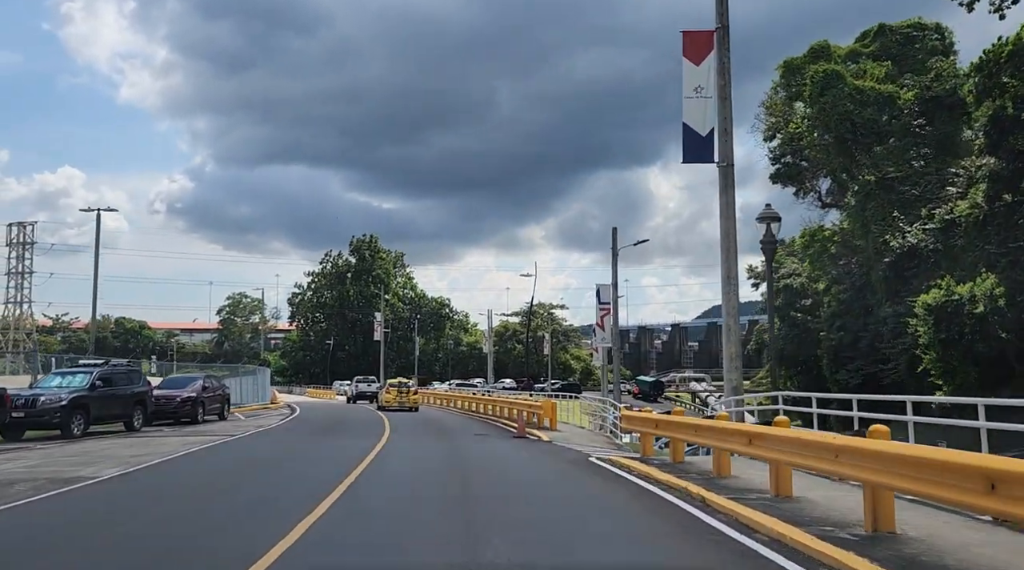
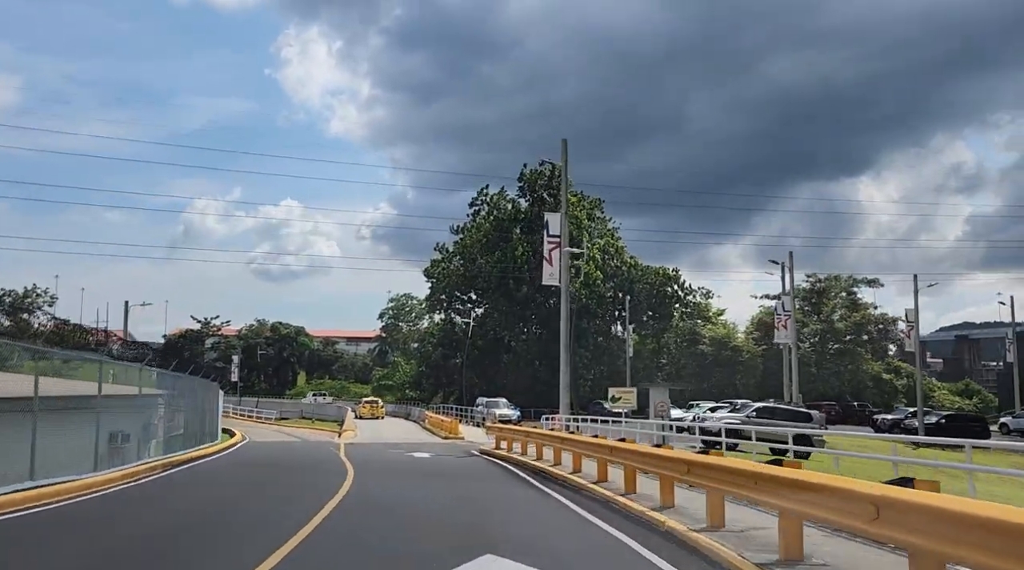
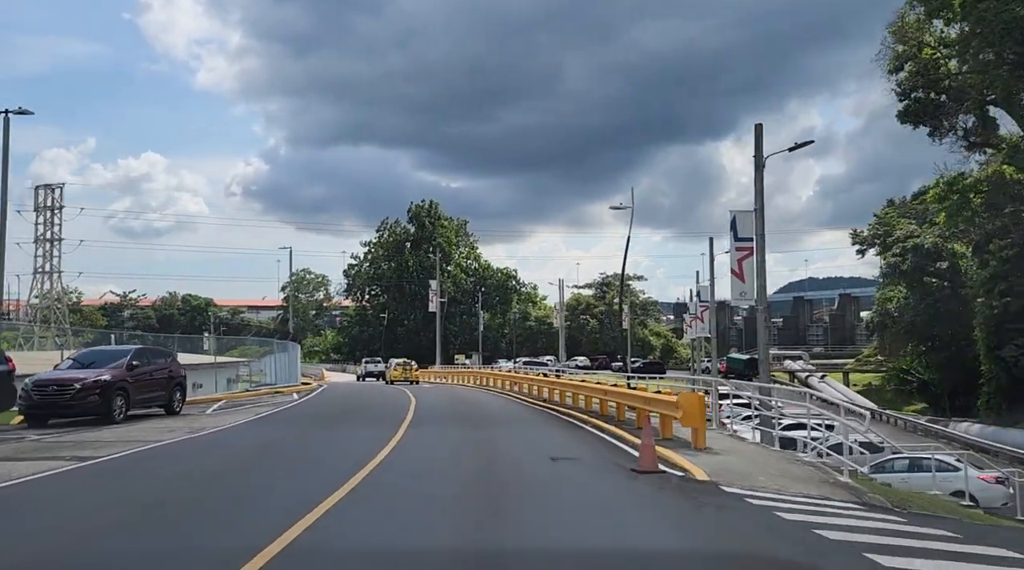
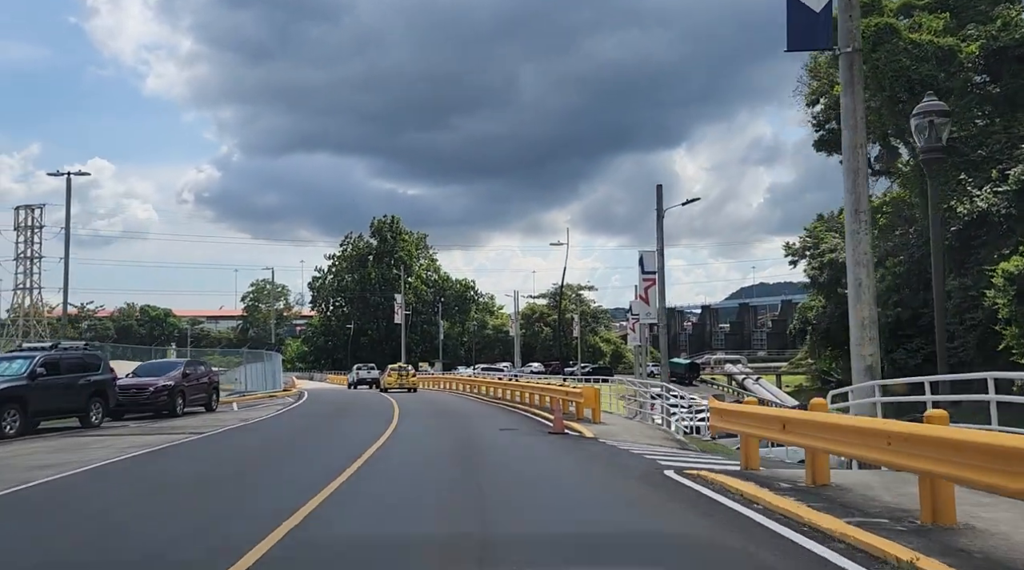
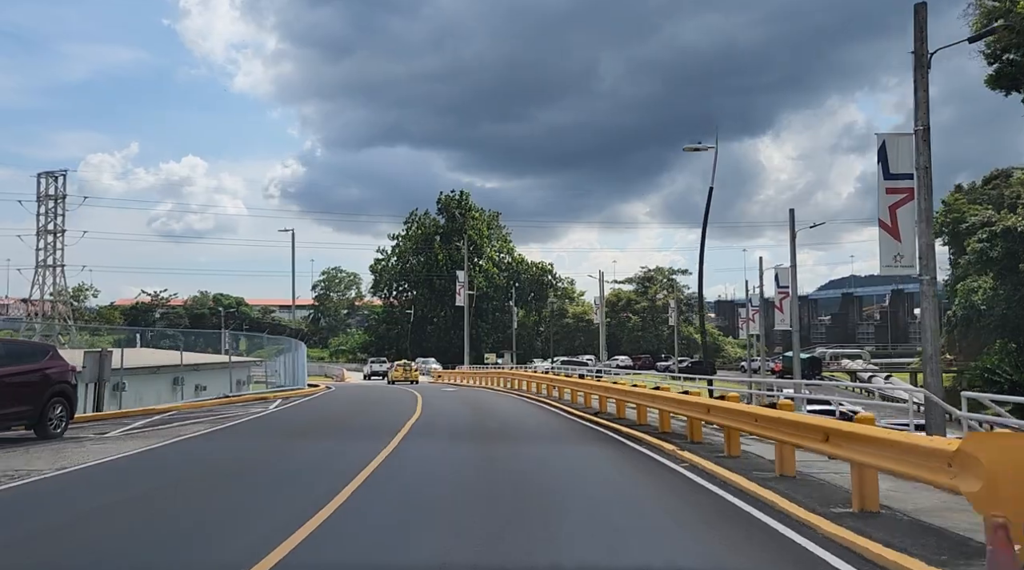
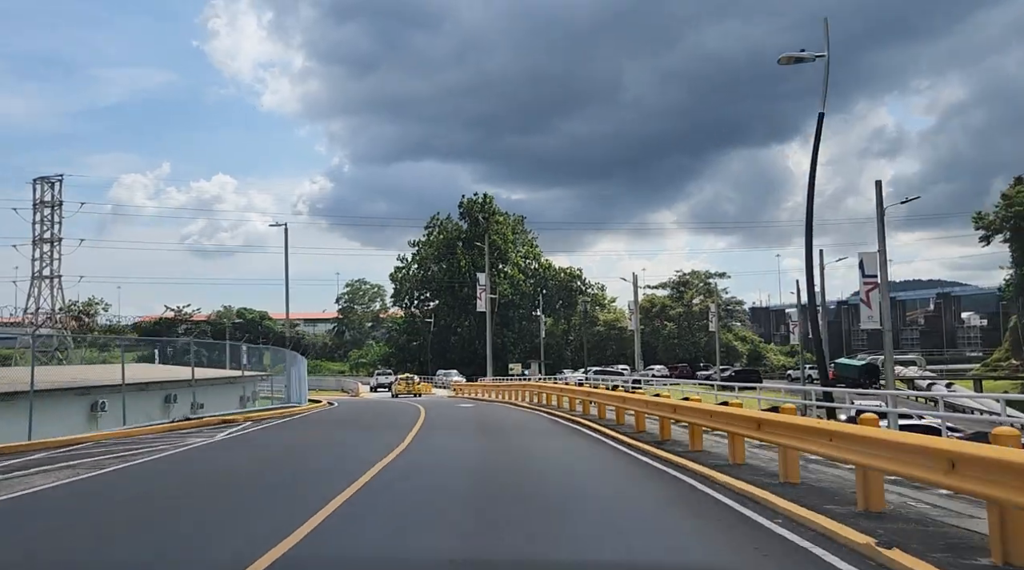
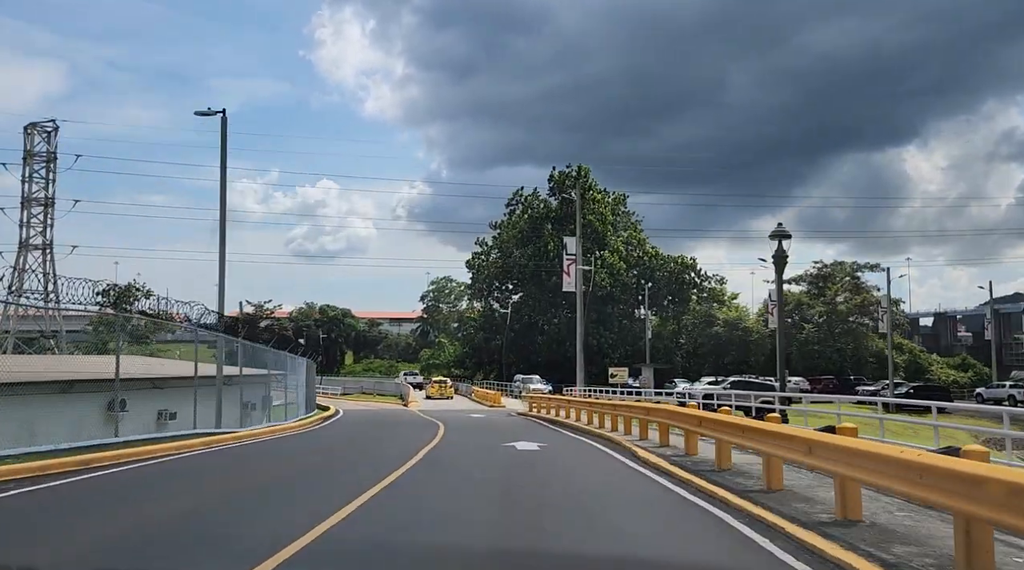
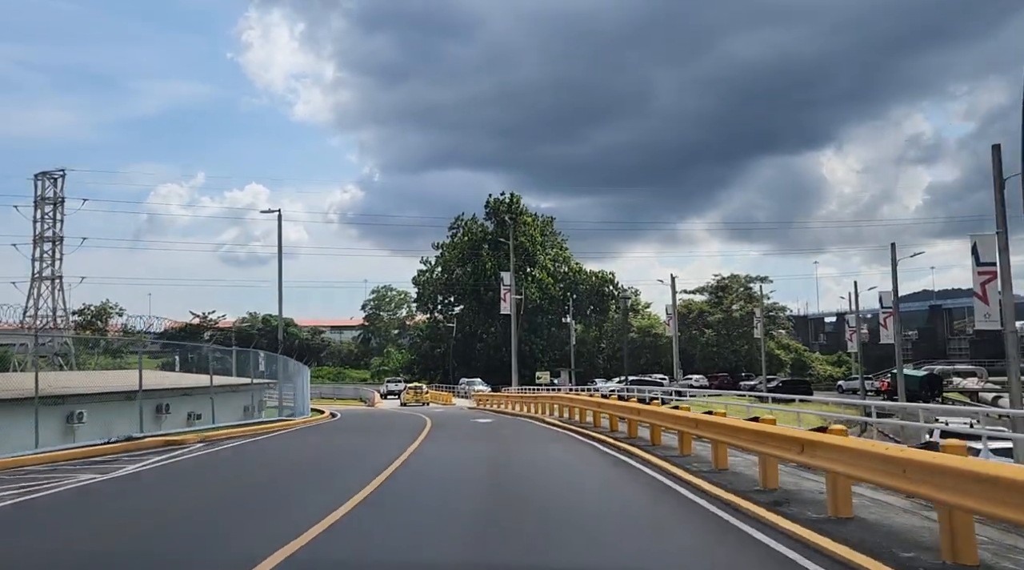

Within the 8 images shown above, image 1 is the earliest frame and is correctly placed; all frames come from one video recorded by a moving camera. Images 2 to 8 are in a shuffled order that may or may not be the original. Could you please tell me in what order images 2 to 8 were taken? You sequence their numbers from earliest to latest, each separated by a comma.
4, 3, 5, 6, 8, 7, 2
